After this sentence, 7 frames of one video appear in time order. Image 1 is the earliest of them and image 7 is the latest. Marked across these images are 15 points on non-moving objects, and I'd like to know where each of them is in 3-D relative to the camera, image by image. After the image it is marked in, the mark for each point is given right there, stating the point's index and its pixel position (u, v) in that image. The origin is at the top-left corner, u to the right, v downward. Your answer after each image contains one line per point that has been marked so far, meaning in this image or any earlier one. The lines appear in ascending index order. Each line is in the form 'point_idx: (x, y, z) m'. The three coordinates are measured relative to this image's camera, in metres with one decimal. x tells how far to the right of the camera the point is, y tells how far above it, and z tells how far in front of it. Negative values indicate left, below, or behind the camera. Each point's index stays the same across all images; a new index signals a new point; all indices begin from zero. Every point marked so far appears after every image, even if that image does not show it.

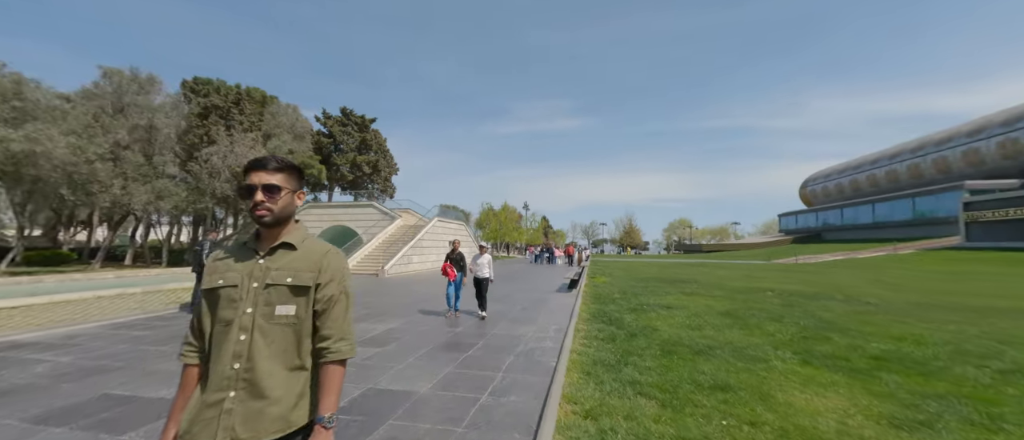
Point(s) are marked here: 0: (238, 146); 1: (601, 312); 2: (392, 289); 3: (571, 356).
0: (-15.3, +4.2, +19.6) m
1: (+2.1, -2.1, +8.1) m
2: (-4.6, -2.6, +13.4) m
3: (+0.8, -1.8, +4.7) m
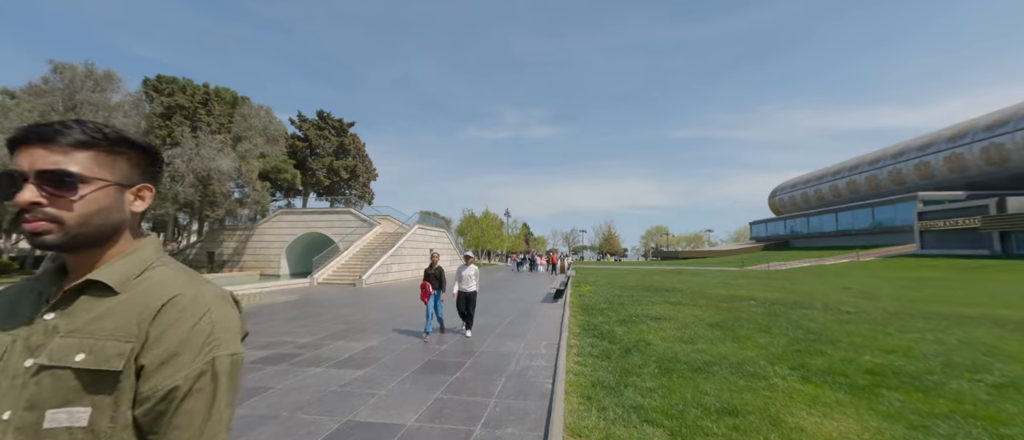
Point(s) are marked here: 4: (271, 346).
0: (-16.2, +3.8, +18.5) m
1: (+1.8, -2.3, +7.9) m
2: (-5.2, -2.9, +12.8) m
3: (+0.7, -2.0, +4.4) m
4: (-4.2, -2.2, +6.1) m
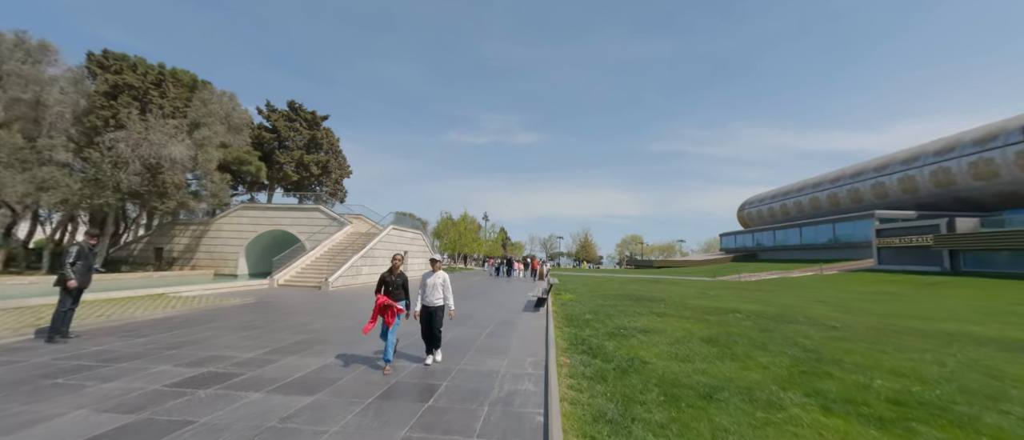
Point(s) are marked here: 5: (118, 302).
0: (-17.0, +4.2, +16.8) m
1: (+1.4, -2.4, +7.3) m
2: (-5.9, -2.8, +11.7) m
3: (+0.5, -2.0, +3.7) m
4: (-4.5, -2.1, +5.1) m
5: (-11.5, -2.4, +10.3) m
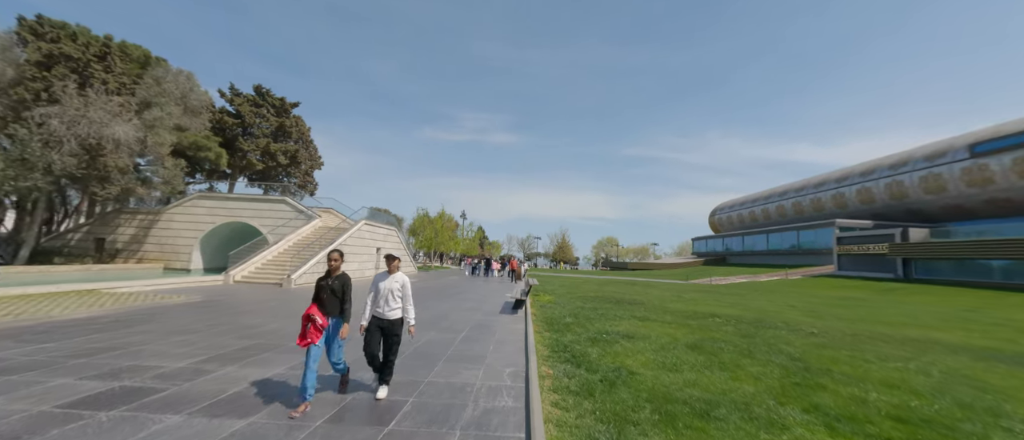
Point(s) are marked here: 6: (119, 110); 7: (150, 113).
0: (-17.9, +4.7, +15.1) m
1: (+0.9, -2.4, +6.8) m
2: (-6.7, -2.6, +10.8) m
3: (+0.3, -1.9, +3.2) m
4: (-4.8, -1.9, +4.3) m
5: (-12.1, -2.0, +9.0) m
6: (-17.9, +5.0, +16.1) m
7: (-18.2, +5.4, +17.7) m
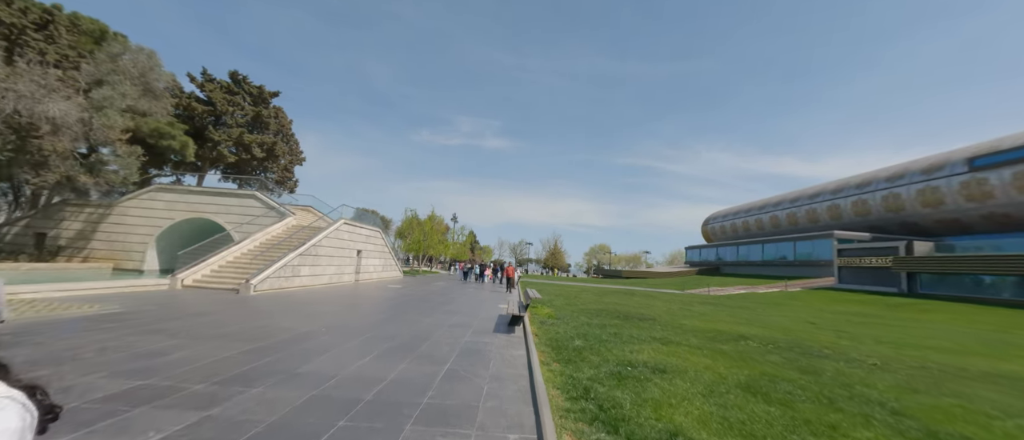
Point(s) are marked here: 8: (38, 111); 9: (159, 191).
0: (-17.9, +5.1, +13.0) m
1: (+0.9, -2.4, +5.0) m
2: (-6.8, -2.4, +8.8) m
3: (+0.4, -1.8, +1.5) m
4: (-4.7, -1.7, +2.4) m
5: (-12.1, -1.7, +6.9) m
6: (-18.0, +5.3, +13.9) m
7: (-18.2, +5.7, +15.6) m
8: (-17.5, +4.0, +13.1) m
9: (-18.6, +1.5, +18.6) m
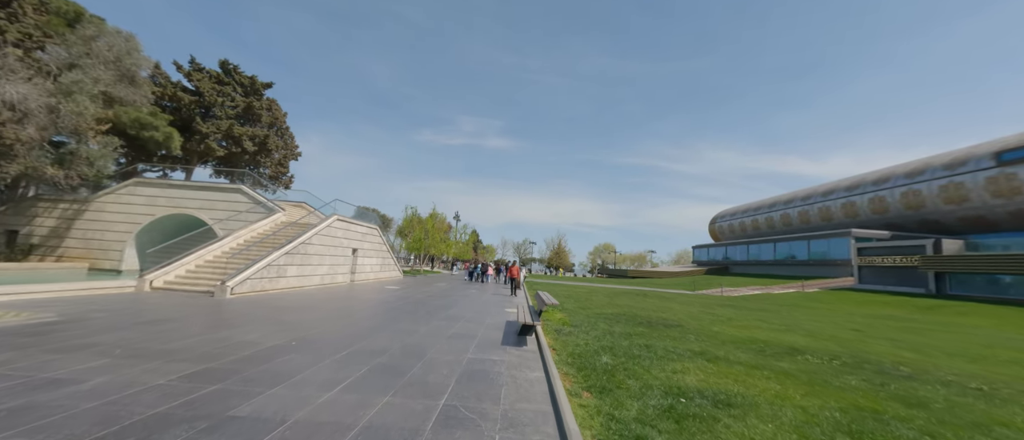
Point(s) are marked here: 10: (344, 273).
0: (-17.6, +5.2, +11.7) m
1: (+1.1, -2.2, +3.6) m
2: (-6.5, -2.2, +7.5) m
3: (+0.6, -1.6, 0.0) m
4: (-4.5, -1.5, +1.0) m
5: (-11.9, -1.5, +5.6) m
6: (-17.7, +5.5, +12.6) m
7: (-18.0, +5.8, +14.3) m
8: (-17.2, +4.2, +11.8) m
9: (-18.3, +1.7, +17.3) m
10: (-9.2, -2.9, +19.3) m
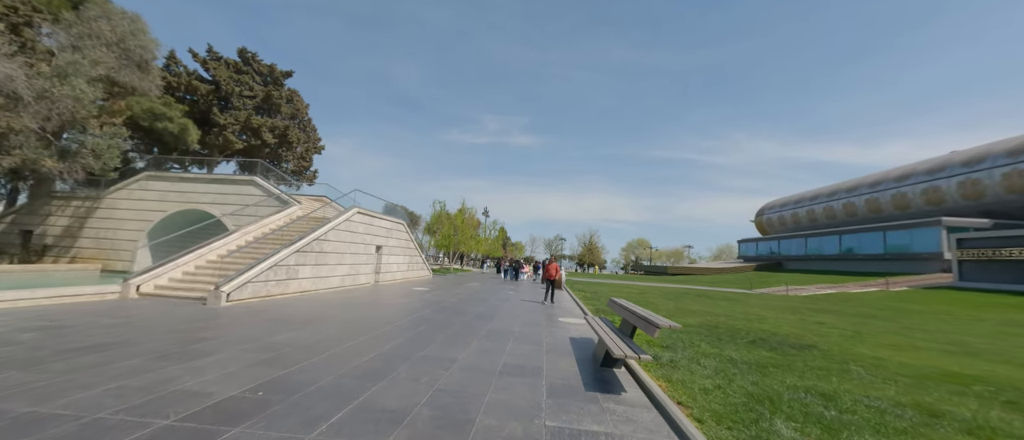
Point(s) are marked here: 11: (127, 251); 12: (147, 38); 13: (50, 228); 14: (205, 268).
0: (-16.2, +5.3, +10.3) m
1: (+2.0, -1.8, +0.8) m
2: (-5.3, -2.0, +5.3) m
3: (+1.2, -1.3, -2.7) m
4: (-3.8, -1.3, -1.3) m
5: (-10.8, -1.4, +3.8) m
6: (-16.2, +5.6, +11.2) m
7: (-16.3, +5.9, +12.9) m
8: (-15.7, +4.3, +10.4) m
9: (-16.4, +1.8, +16.0) m
10: (-7.0, -2.6, +17.3) m
11: (-17.0, -1.3, +15.6) m
12: (-16.2, +8.1, +15.6) m
13: (-20.8, -0.3, +15.9) m
14: (-9.7, -1.5, +11.2) m
